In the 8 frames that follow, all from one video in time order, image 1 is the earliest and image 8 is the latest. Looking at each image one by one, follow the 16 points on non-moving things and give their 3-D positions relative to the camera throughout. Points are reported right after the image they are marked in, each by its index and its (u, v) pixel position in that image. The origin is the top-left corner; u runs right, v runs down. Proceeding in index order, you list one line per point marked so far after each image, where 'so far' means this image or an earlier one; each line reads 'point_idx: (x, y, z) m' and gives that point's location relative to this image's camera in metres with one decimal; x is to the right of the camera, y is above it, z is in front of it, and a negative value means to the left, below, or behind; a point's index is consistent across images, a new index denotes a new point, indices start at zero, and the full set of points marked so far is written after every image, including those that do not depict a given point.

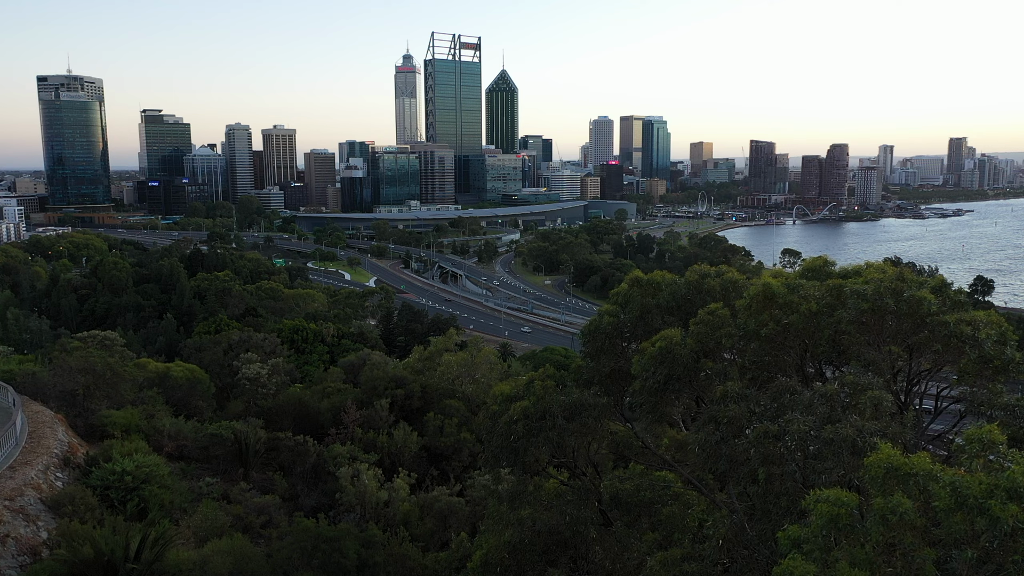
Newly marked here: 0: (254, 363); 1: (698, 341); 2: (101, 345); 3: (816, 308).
0: (-6.6, -2.0, +18.9) m
1: (+1.8, -0.6, +7.2) m
2: (-10.4, -1.5, +18.8) m
3: (+2.8, -0.2, +6.8) m
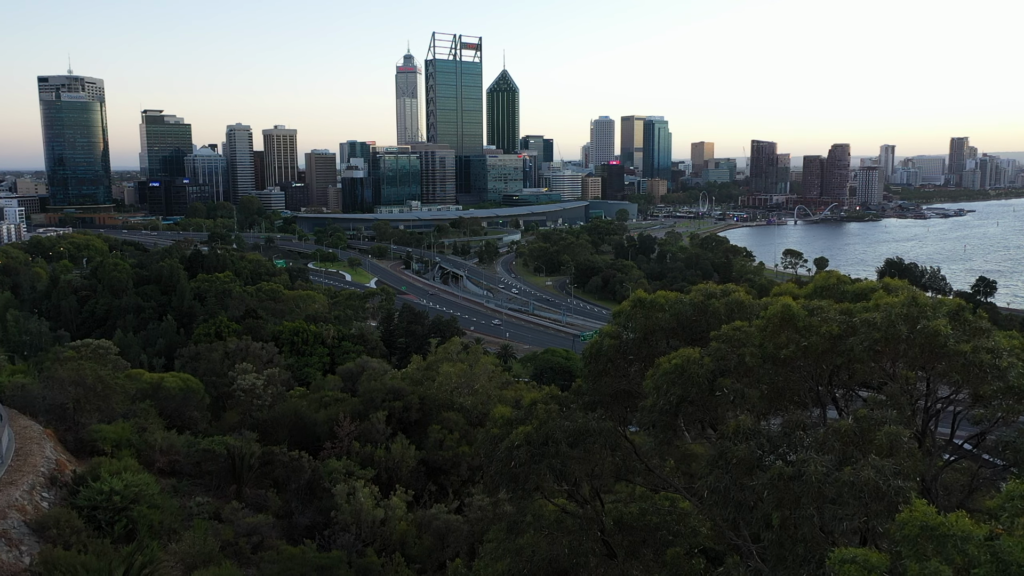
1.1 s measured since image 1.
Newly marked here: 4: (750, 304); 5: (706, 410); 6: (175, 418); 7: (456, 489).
0: (-6.6, -2.2, +18.6) m
1: (+1.8, -0.8, +6.9) m
2: (-10.4, -1.7, +18.5) m
3: (+2.8, -0.4, +6.4) m
4: (+2.7, -0.2, +8.3) m
5: (+1.8, -1.2, +6.8) m
6: (-7.5, -2.9, +16.5) m
7: (-1.1, -3.8, +14.2) m
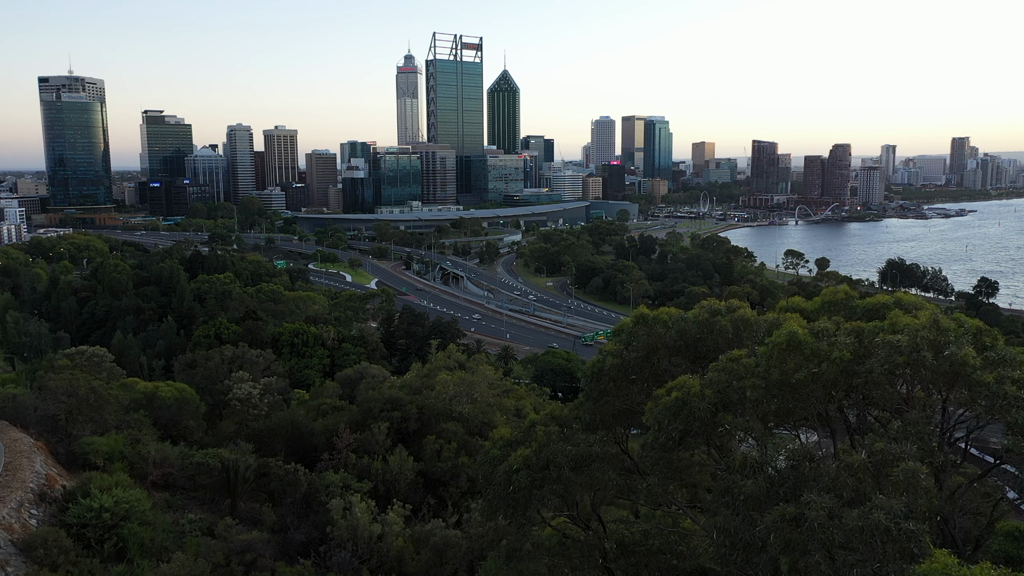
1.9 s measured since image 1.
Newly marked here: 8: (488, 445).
0: (-6.6, -2.4, +18.3) m
1: (+1.8, -1.0, +6.6) m
2: (-10.4, -1.8, +18.2) m
3: (+2.8, -0.6, +6.2) m
4: (+2.7, -0.4, +8.0) m
5: (+1.8, -1.4, +6.6) m
6: (-7.5, -3.1, +16.2) m
7: (-1.1, -4.0, +14.0) m
8: (-0.3, -2.2, +10.1) m
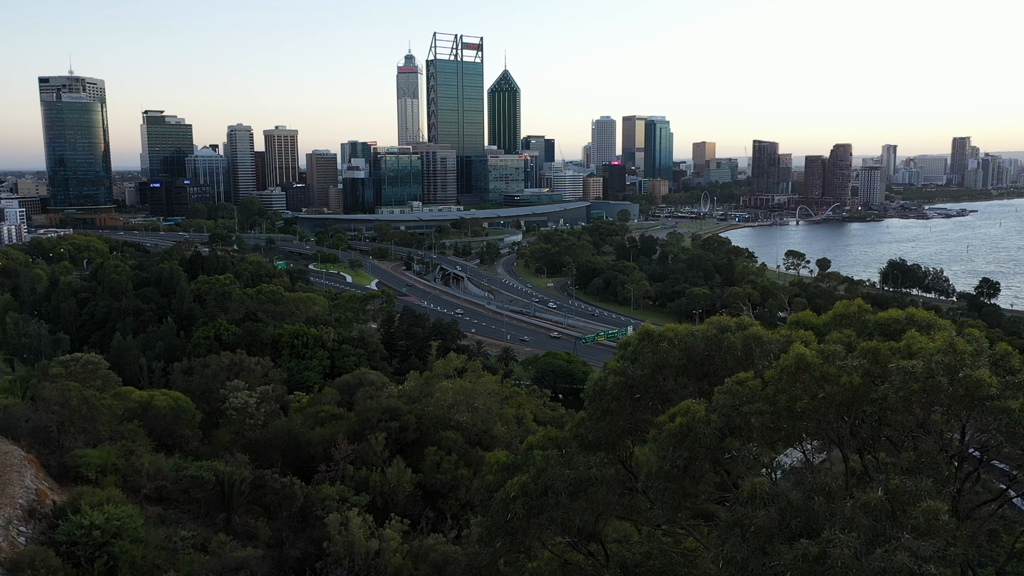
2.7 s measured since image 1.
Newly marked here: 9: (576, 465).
0: (-6.6, -2.5, +18.1) m
1: (+1.8, -1.1, +6.3) m
2: (-10.4, -2.0, +18.0) m
3: (+2.8, -0.8, +5.9) m
4: (+2.7, -0.5, +7.8) m
5: (+1.8, -1.5, +6.3) m
6: (-7.5, -3.2, +16.0) m
7: (-1.1, -4.2, +13.7) m
8: (-0.3, -2.3, +9.8) m
9: (+0.6, -1.8, +7.4) m
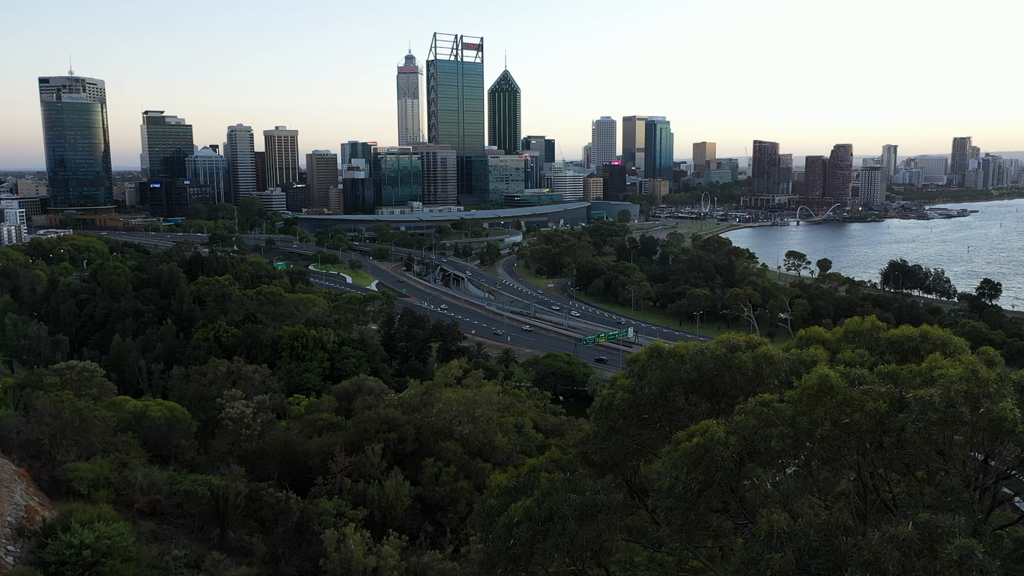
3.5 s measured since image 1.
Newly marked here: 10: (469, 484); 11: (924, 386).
0: (-6.6, -2.7, +17.8) m
1: (+1.8, -1.3, +6.1) m
2: (-10.4, -2.2, +17.7) m
3: (+2.8, -1.0, +5.7) m
4: (+2.7, -0.7, +7.5) m
5: (+1.8, -1.7, +6.1) m
6: (-7.5, -3.4, +15.7) m
7: (-1.1, -4.4, +13.5) m
8: (-0.3, -2.5, +9.6) m
9: (+0.6, -1.9, +7.1) m
10: (-0.8, -3.7, +14.1) m
11: (+3.2, -0.8, +5.7) m
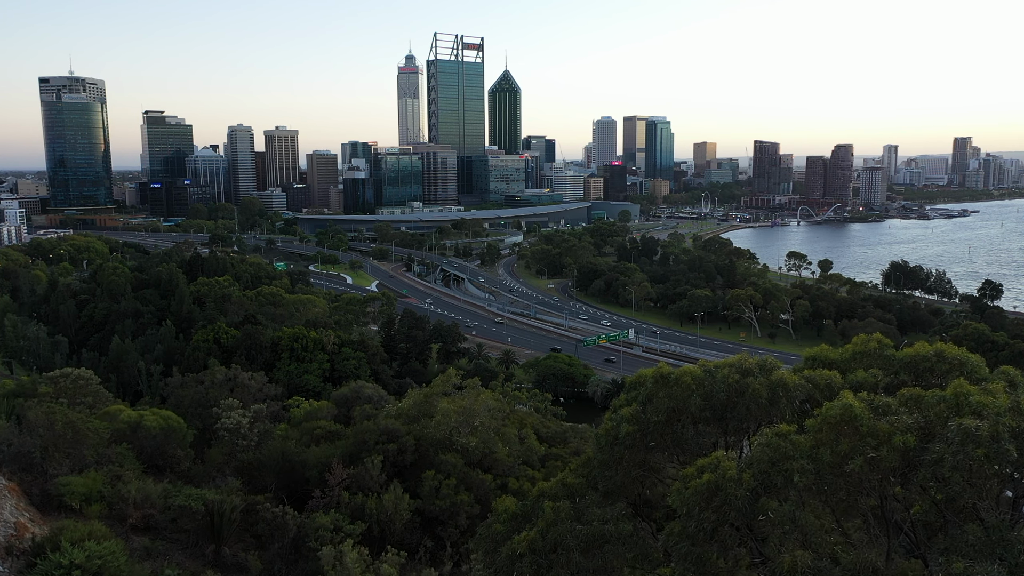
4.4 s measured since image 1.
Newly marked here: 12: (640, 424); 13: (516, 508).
0: (-6.6, -2.9, +17.6) m
1: (+1.8, -1.5, +5.8) m
2: (-10.4, -2.4, +17.5) m
3: (+2.8, -1.1, +5.4) m
4: (+2.7, -0.9, +7.3) m
5: (+1.8, -1.9, +5.8) m
6: (-7.5, -3.6, +15.5) m
7: (-1.0, -4.5, +13.2) m
8: (-0.3, -2.7, +9.3) m
9: (+0.7, -2.1, +6.8) m
10: (-0.8, -3.9, +13.8) m
11: (+3.2, -0.9, +5.5) m
12: (+1.3, -1.3, +7.4) m
13: (0.0, -2.4, +8.4) m
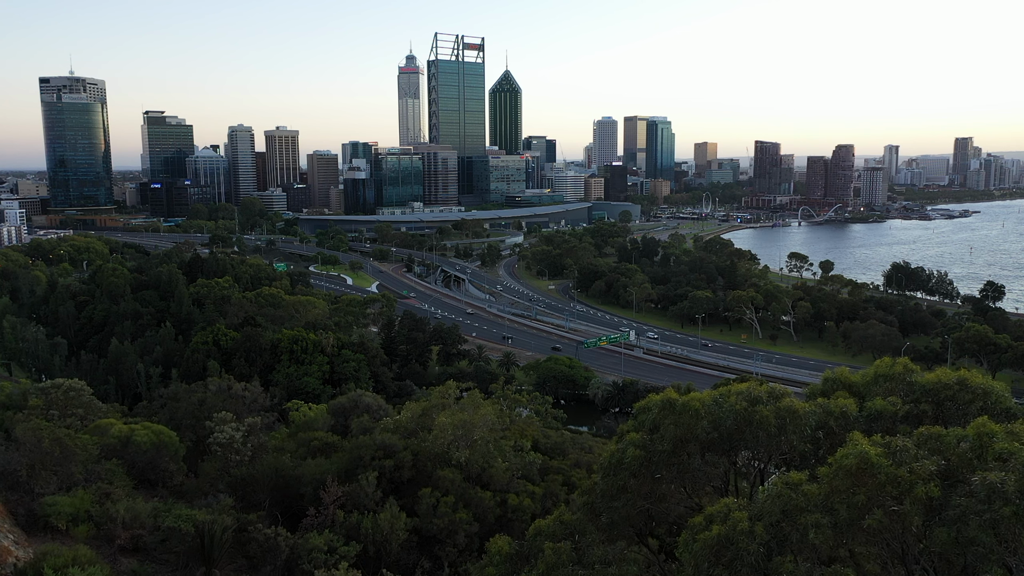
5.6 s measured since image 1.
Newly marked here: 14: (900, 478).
0: (-6.6, -3.1, +17.2) m
1: (+1.8, -1.7, +5.5) m
2: (-10.4, -2.6, +17.1) m
3: (+2.8, -1.4, +5.0) m
4: (+2.7, -1.1, +6.9) m
5: (+1.8, -2.1, +5.5) m
6: (-7.5, -3.8, +15.1) m
7: (-1.1, -4.8, +12.8) m
8: (-0.3, -2.9, +8.9) m
9: (+0.7, -2.3, +6.5) m
10: (-0.8, -4.1, +13.4) m
11: (+3.2, -1.2, +5.1) m
12: (+1.3, -1.5, +7.0) m
13: (0.0, -2.6, +8.0) m
14: (+2.7, -1.3, +5.2) m
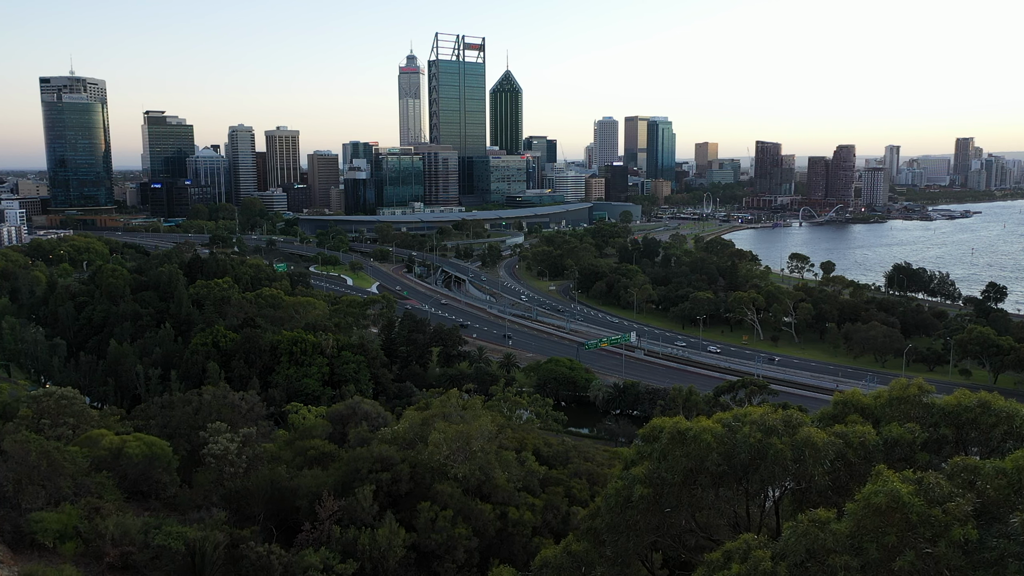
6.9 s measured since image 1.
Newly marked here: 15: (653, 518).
0: (-6.6, -3.3, +16.9) m
1: (+1.8, -1.9, +5.1) m
2: (-10.4, -2.7, +16.8) m
3: (+2.8, -1.5, +4.7) m
4: (+2.7, -1.3, +6.5) m
5: (+1.8, -2.3, +5.1) m
6: (-7.5, -4.0, +14.8) m
7: (-1.0, -4.9, +12.5) m
8: (-0.3, -3.1, +8.6) m
9: (+0.7, -2.5, +6.1) m
10: (-0.8, -4.3, +13.1) m
11: (+3.2, -1.3, +4.7) m
12: (+1.3, -1.7, +6.7) m
13: (0.0, -2.8, +7.7) m
14: (+2.7, -1.4, +4.8) m
15: (+1.2, -2.0, +6.6) m
